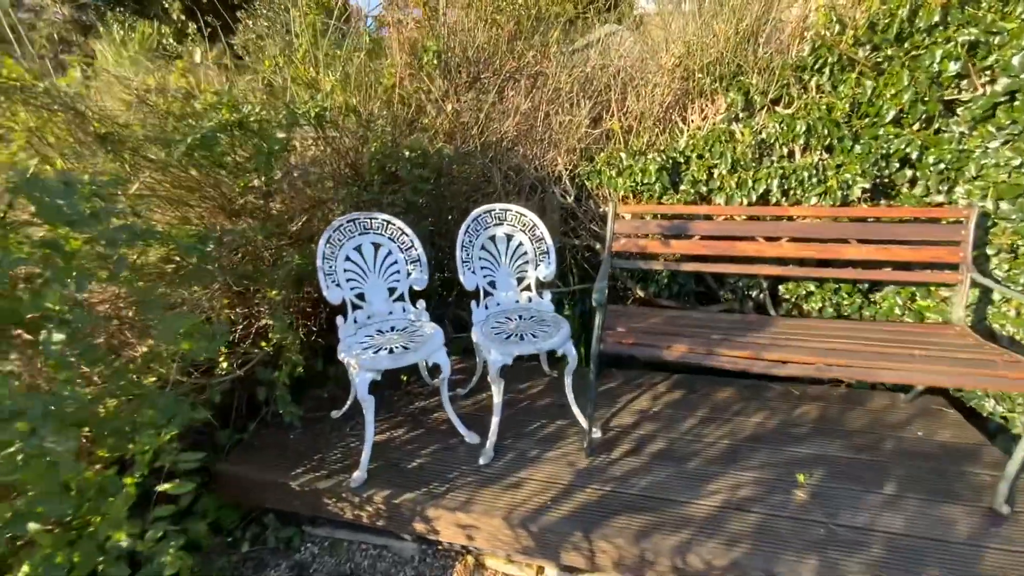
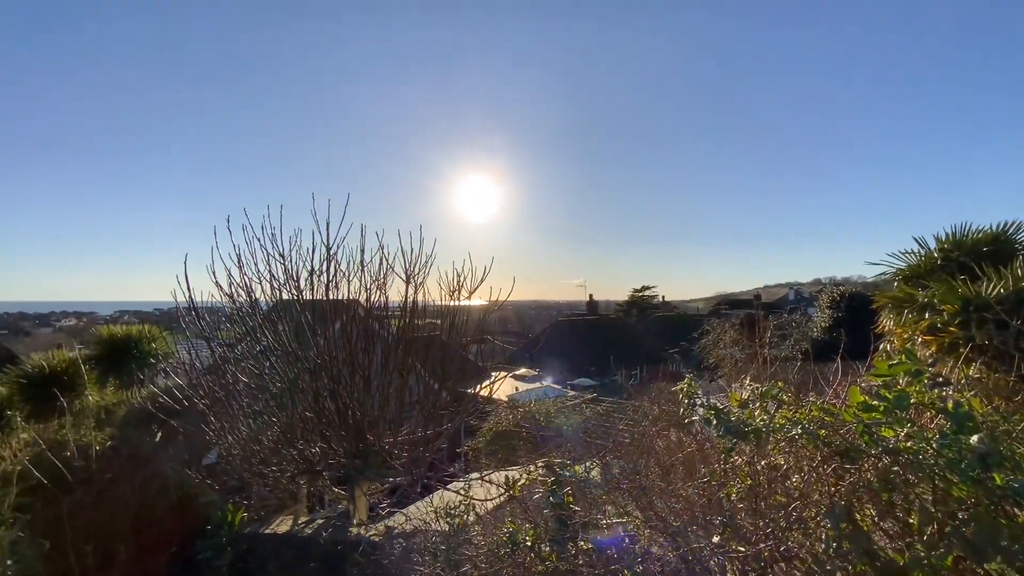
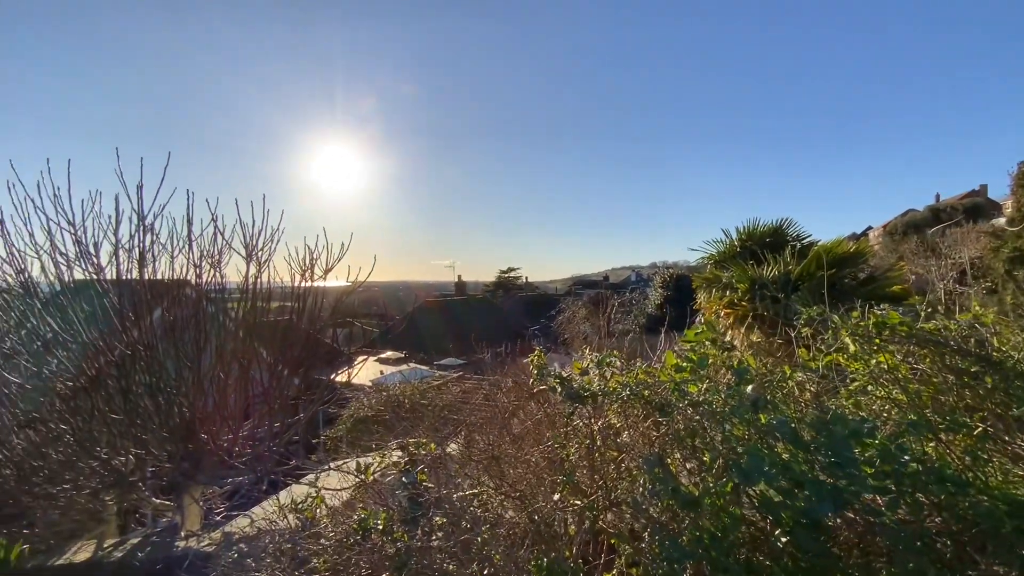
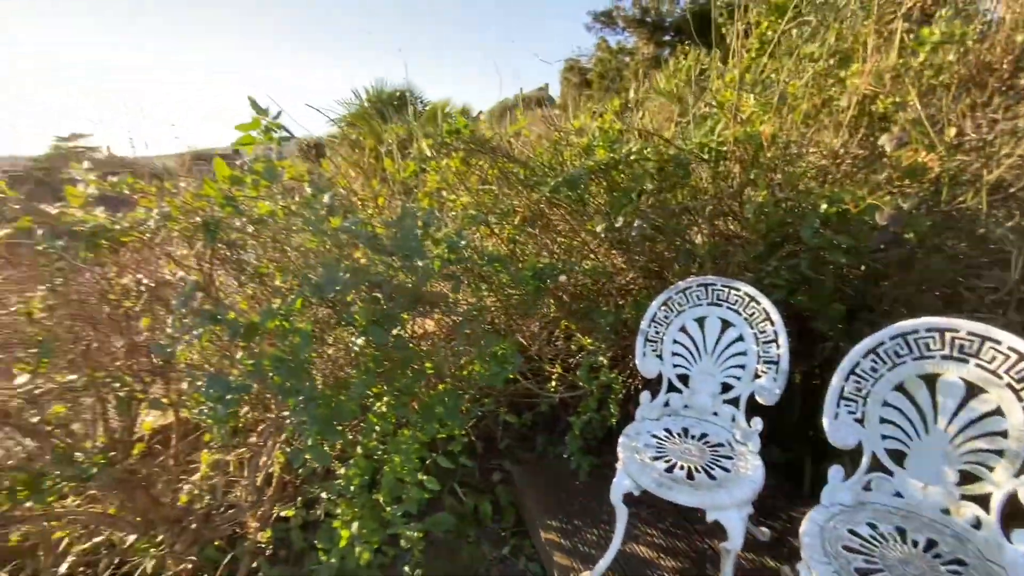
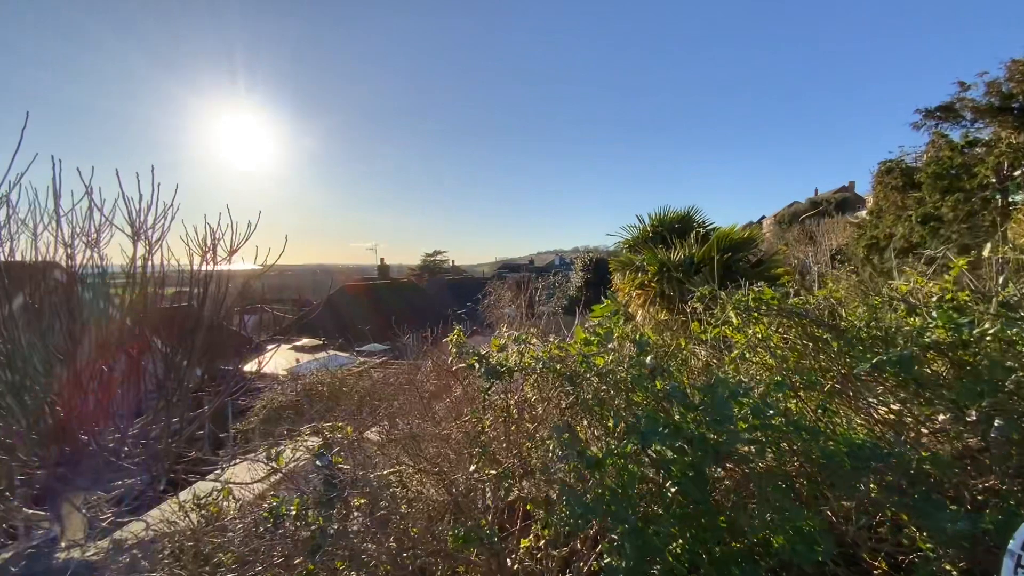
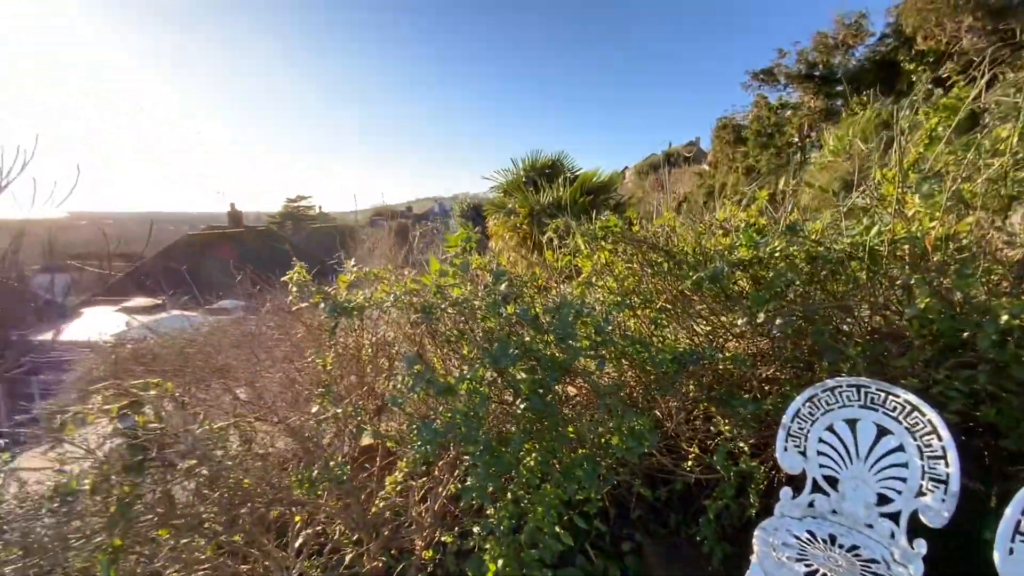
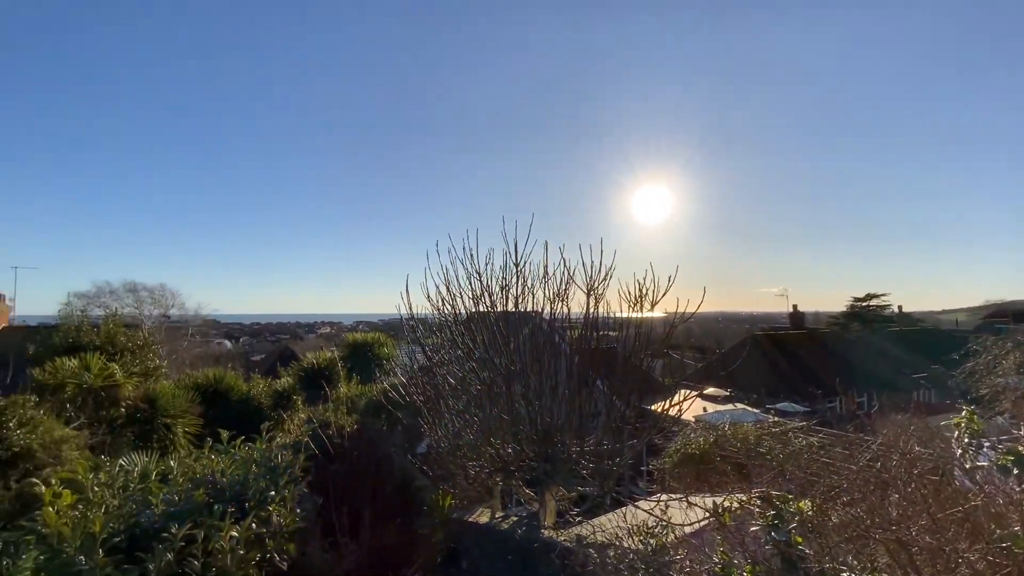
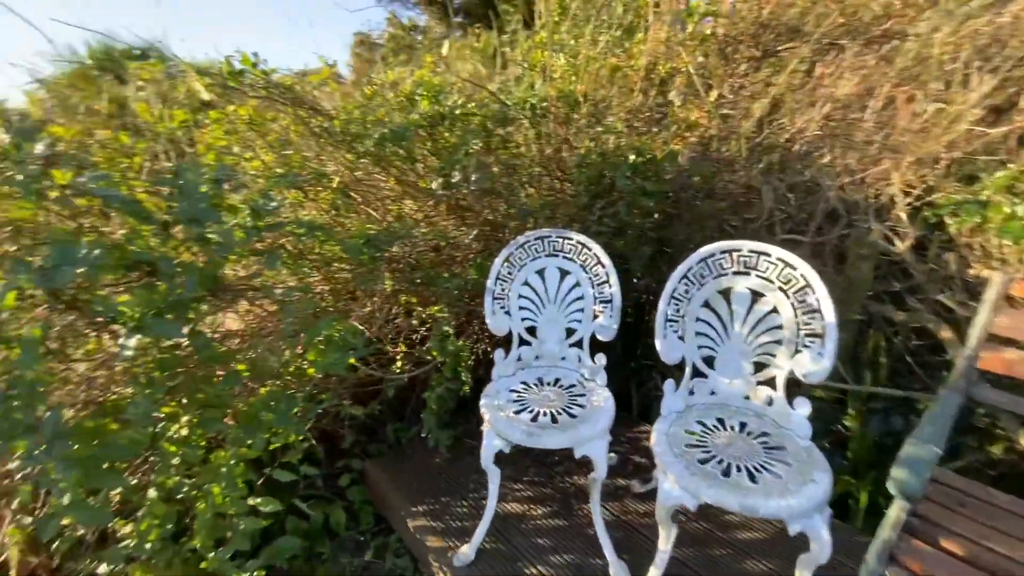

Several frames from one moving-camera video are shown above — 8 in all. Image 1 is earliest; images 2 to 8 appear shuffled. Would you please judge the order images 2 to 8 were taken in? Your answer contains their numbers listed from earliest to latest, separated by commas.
8, 4, 6, 5, 3, 2, 7
